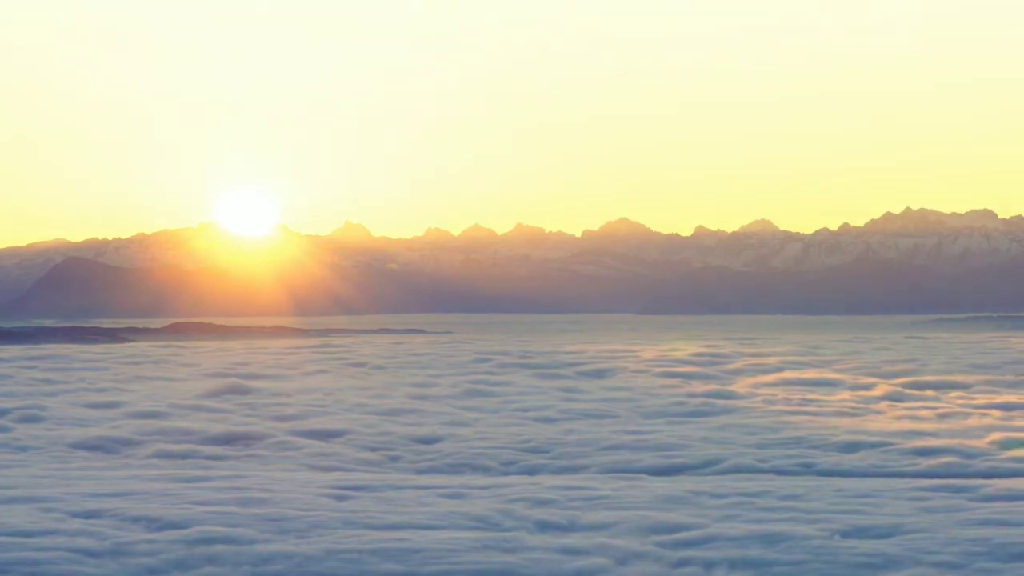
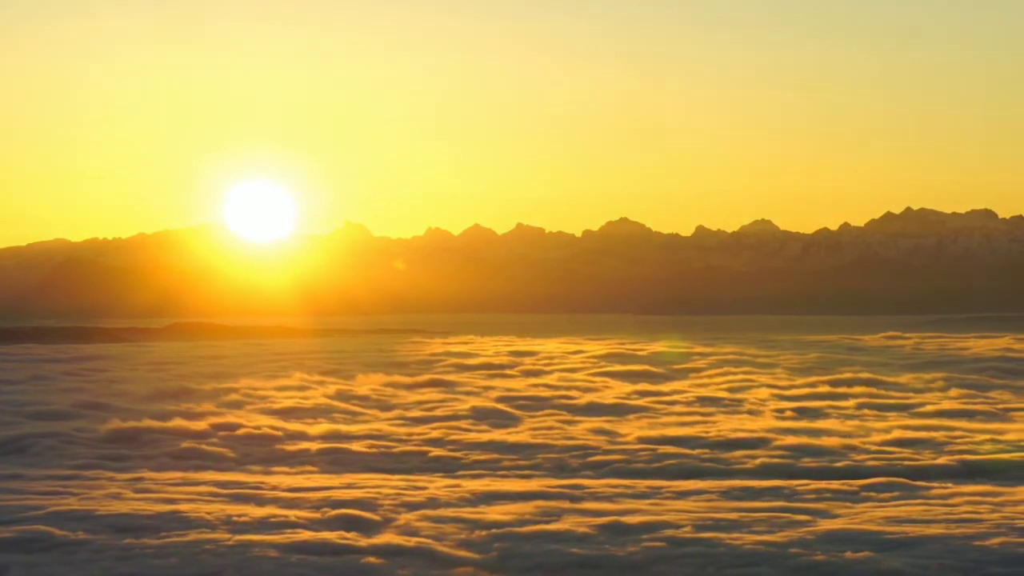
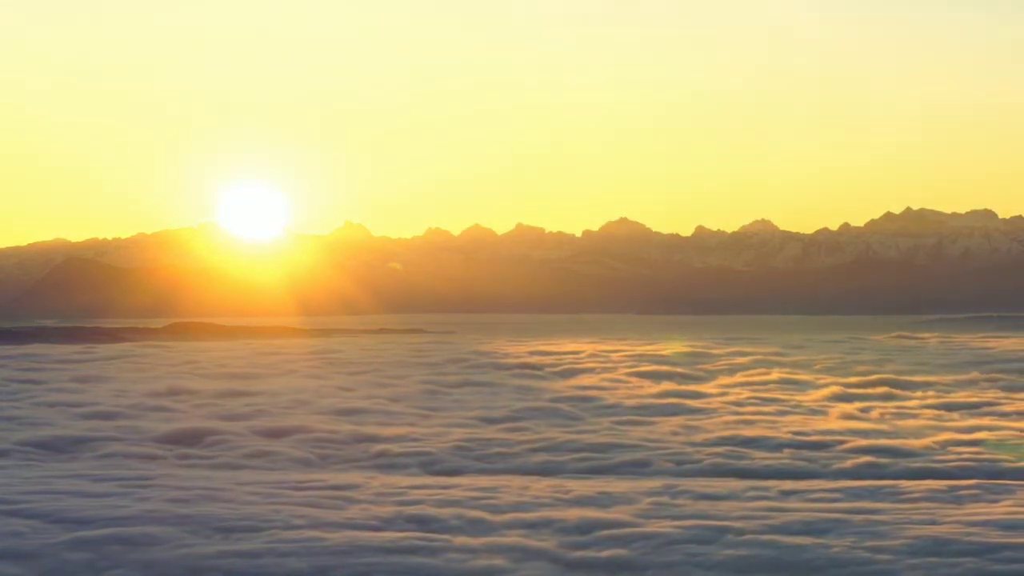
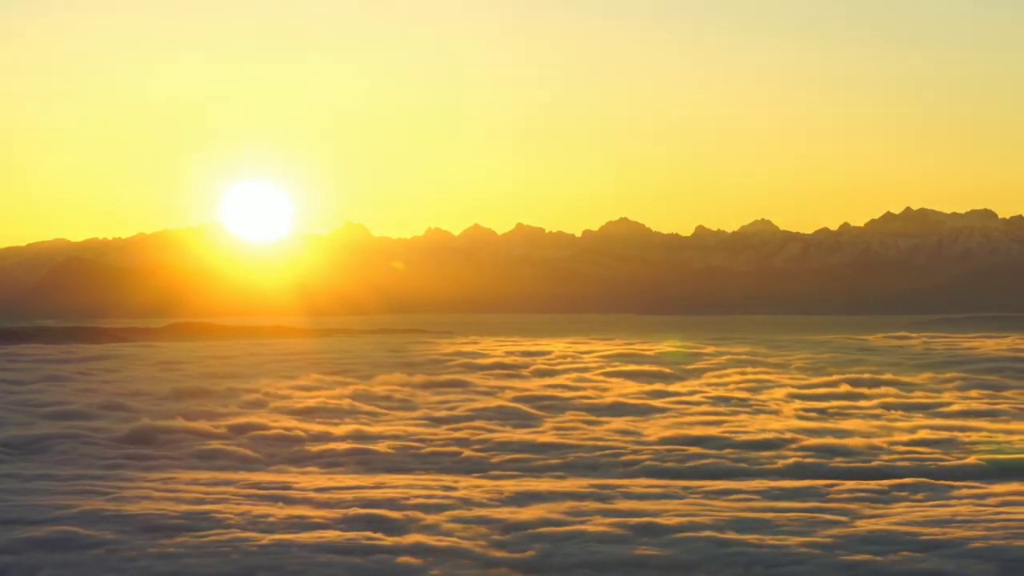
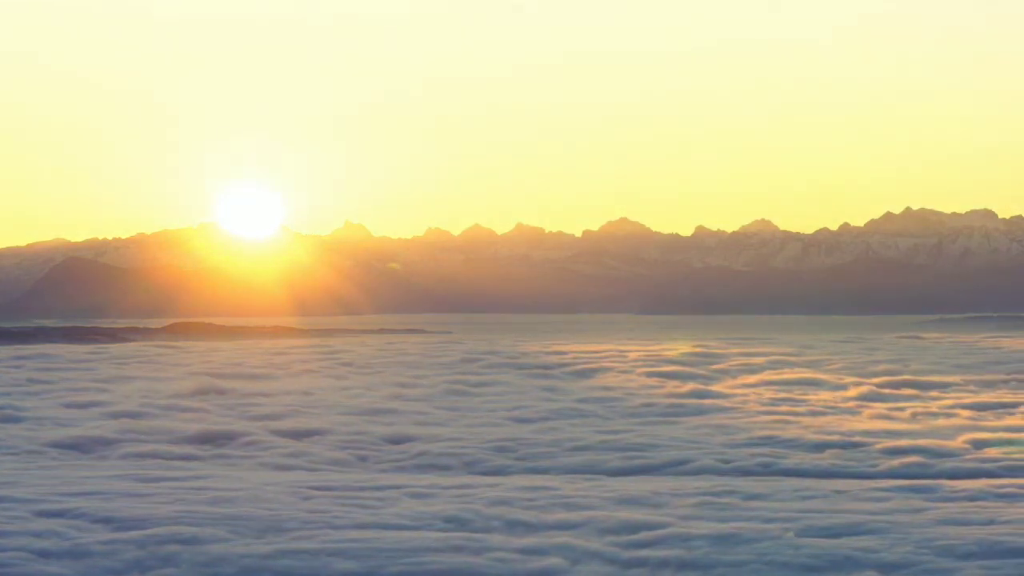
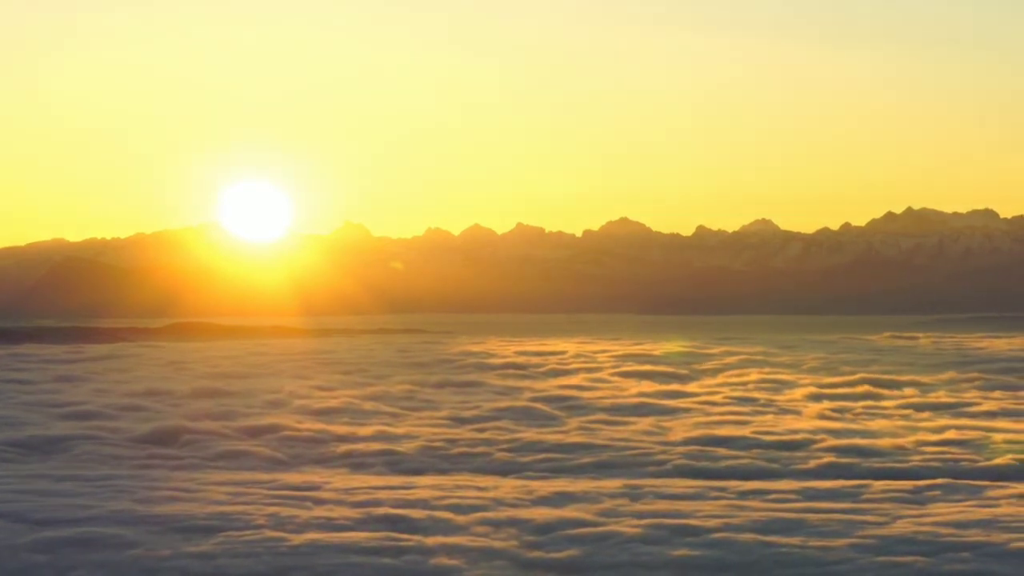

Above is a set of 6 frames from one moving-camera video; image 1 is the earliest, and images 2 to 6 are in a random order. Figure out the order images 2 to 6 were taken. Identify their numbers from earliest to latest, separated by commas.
5, 3, 6, 4, 2
